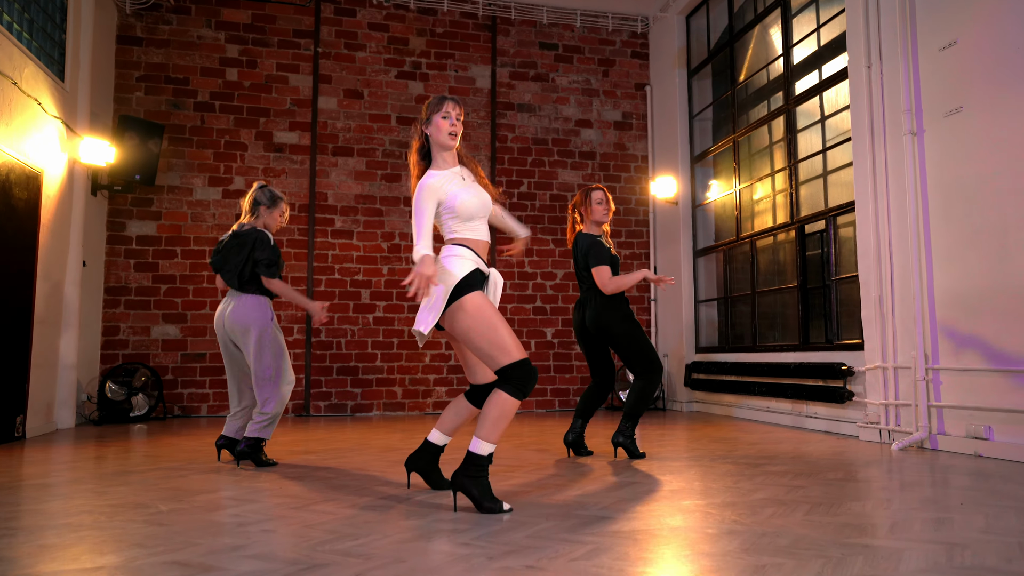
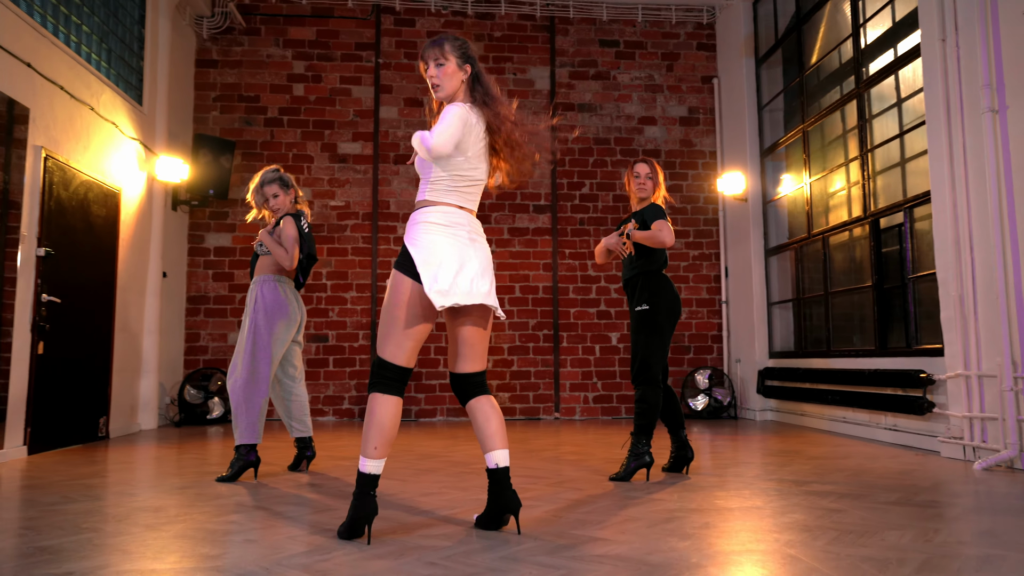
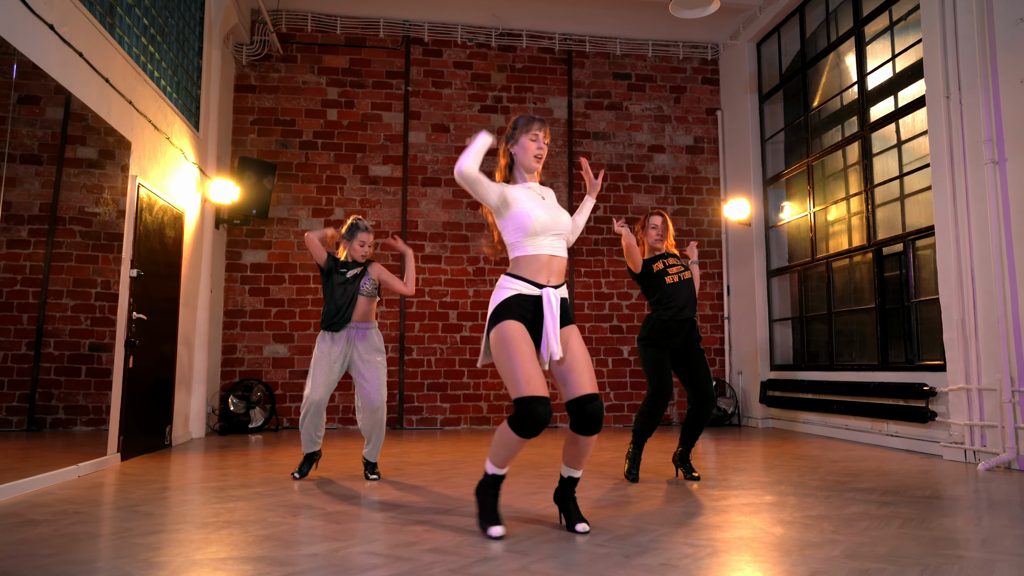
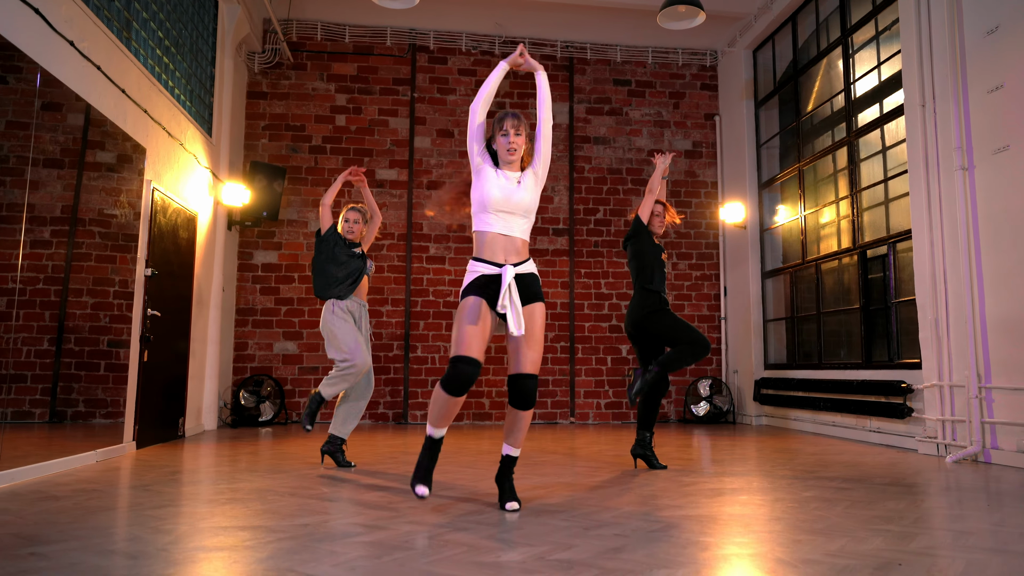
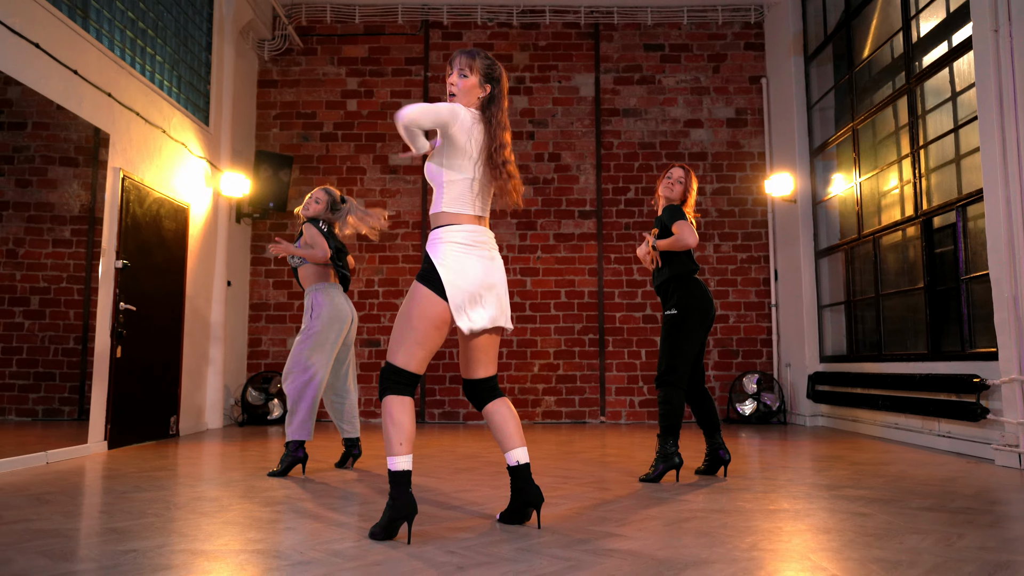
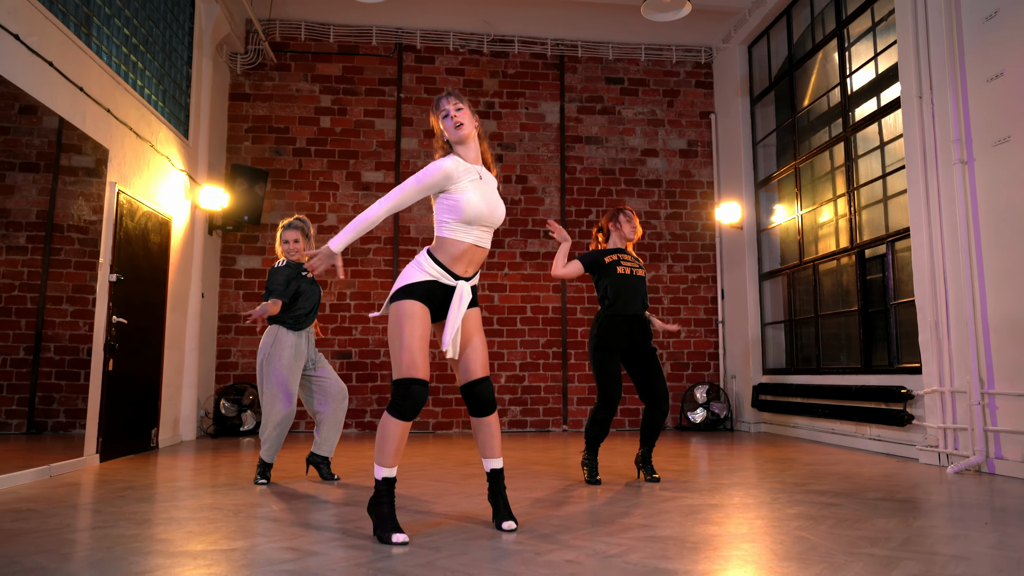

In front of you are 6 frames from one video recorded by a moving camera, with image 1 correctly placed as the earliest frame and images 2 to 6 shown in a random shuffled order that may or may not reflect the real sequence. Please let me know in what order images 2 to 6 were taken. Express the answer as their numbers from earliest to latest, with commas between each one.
2, 5, 4, 3, 6
